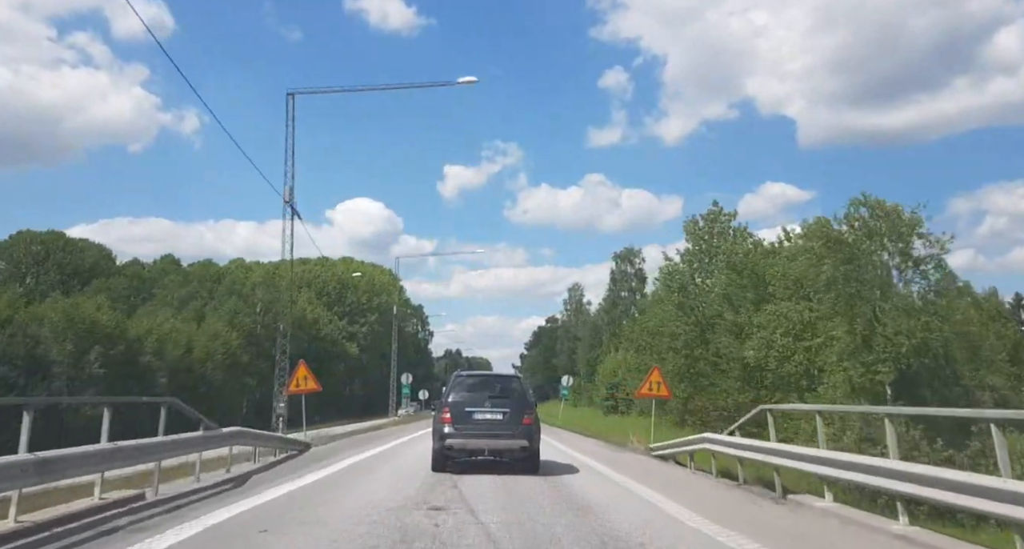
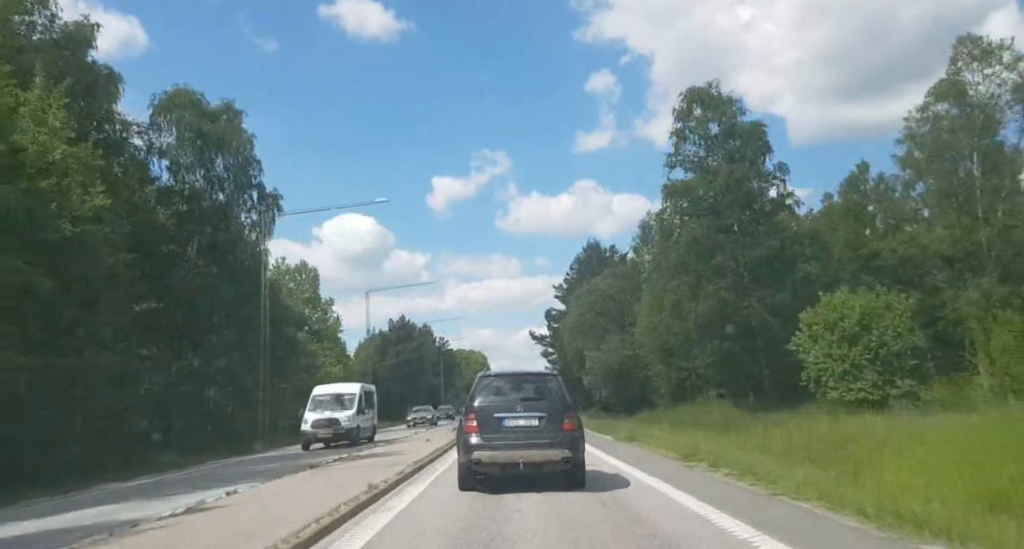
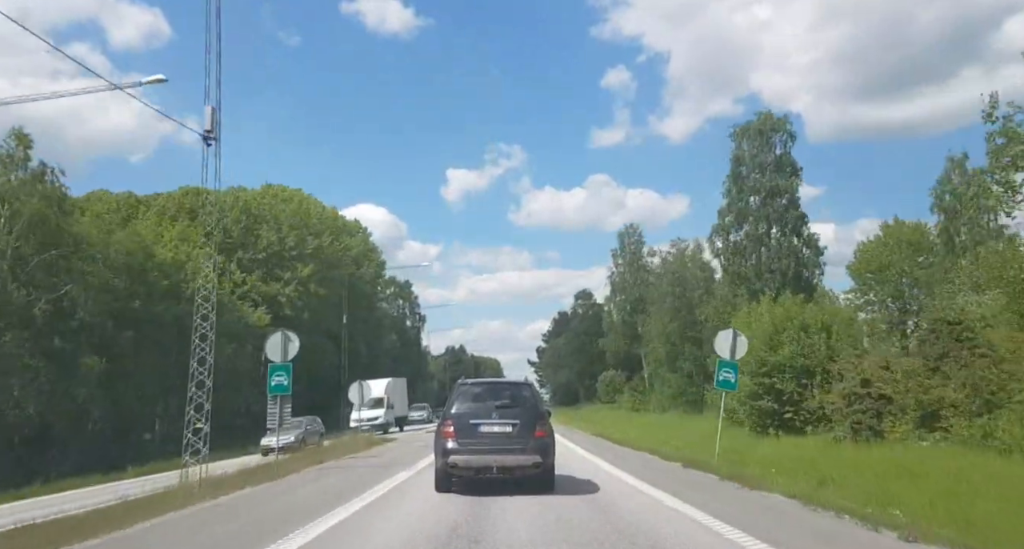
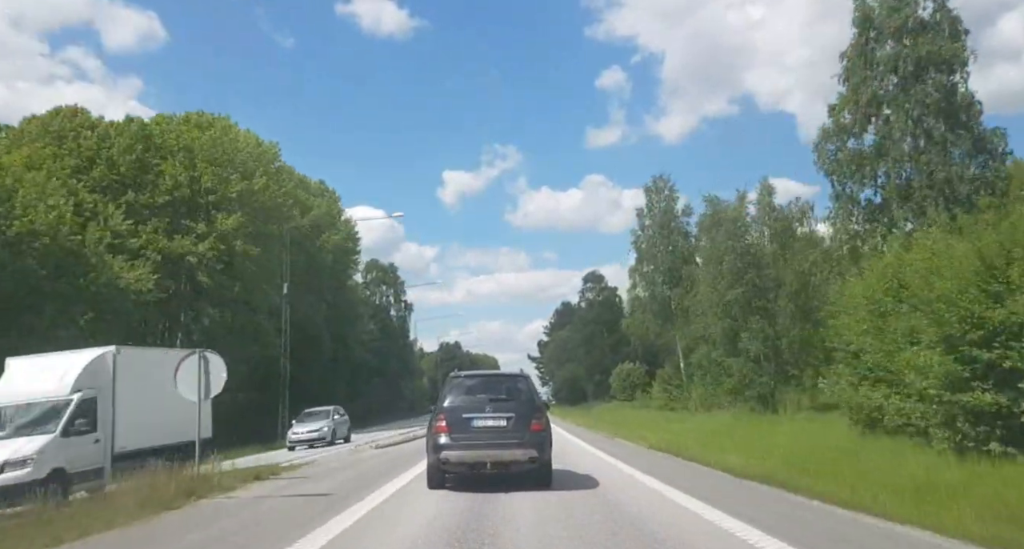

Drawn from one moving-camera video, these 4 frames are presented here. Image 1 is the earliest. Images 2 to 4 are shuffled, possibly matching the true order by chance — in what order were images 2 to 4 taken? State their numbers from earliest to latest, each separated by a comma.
3, 4, 2
